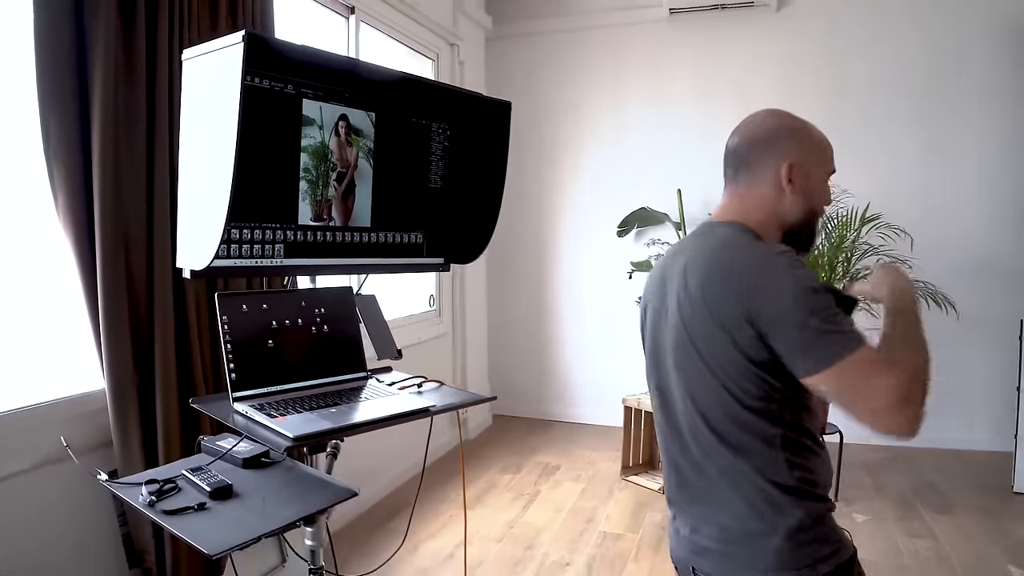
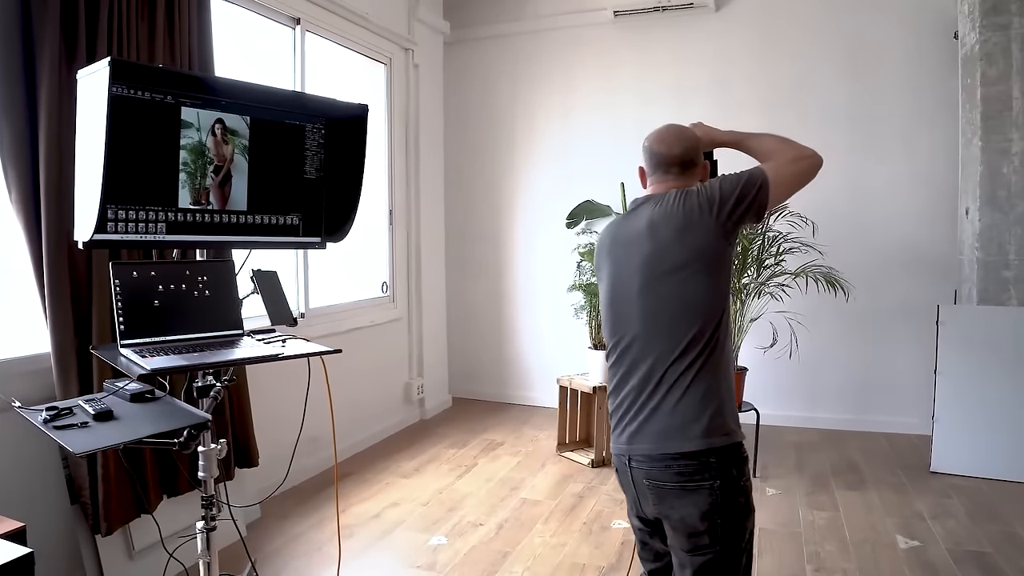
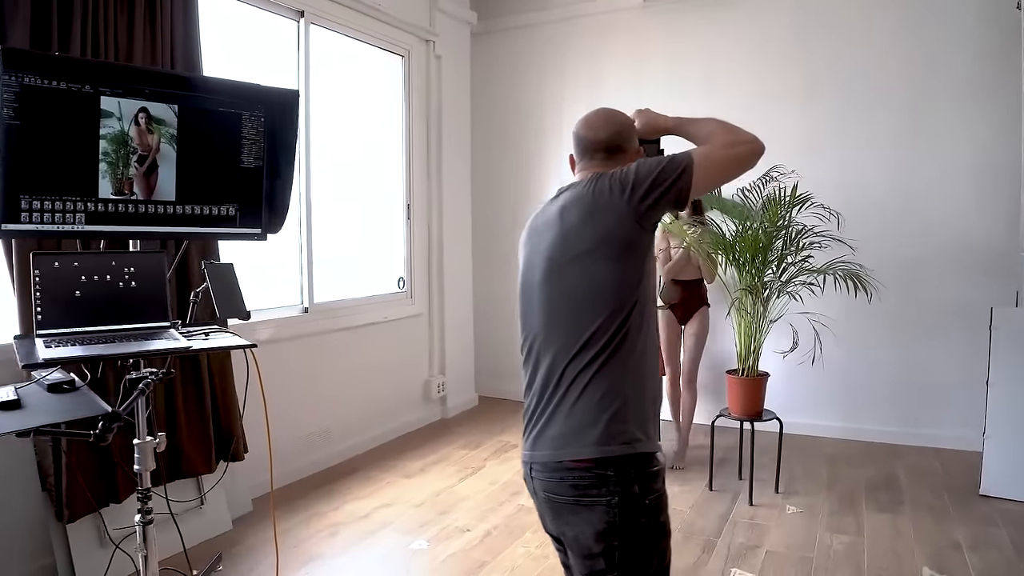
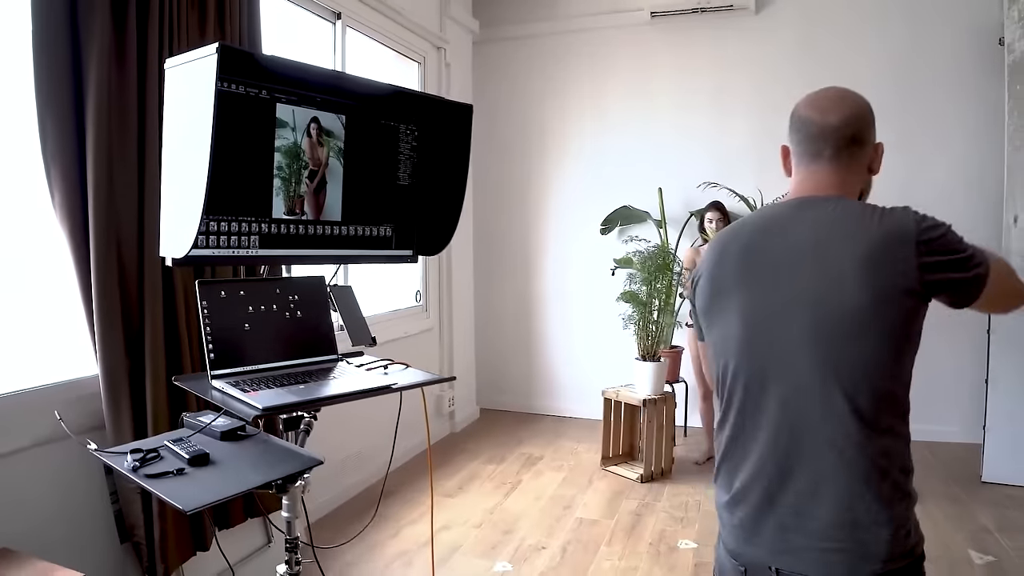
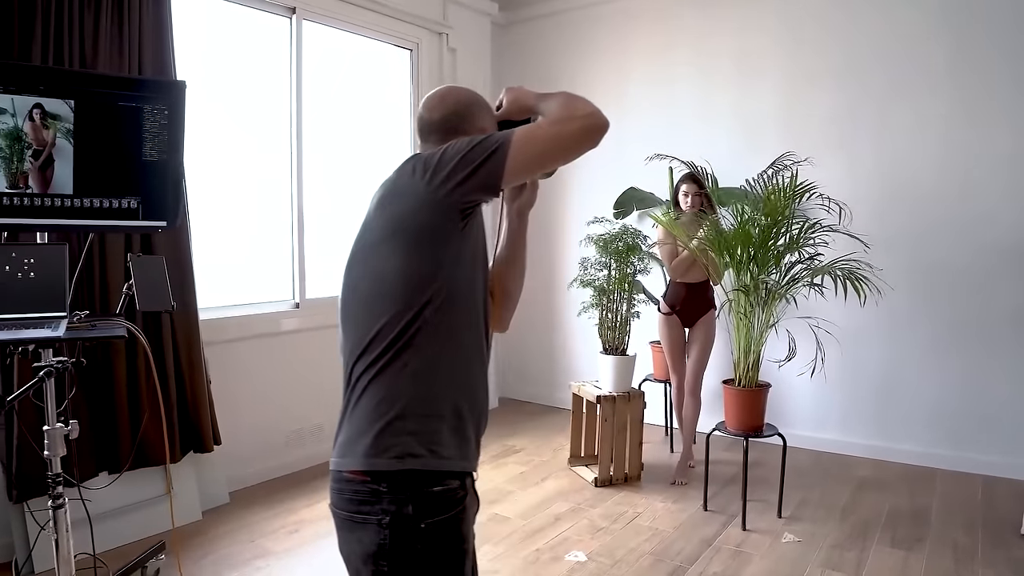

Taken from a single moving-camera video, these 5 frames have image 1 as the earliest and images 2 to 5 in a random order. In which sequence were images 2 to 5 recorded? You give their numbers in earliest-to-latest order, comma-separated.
4, 2, 3, 5
